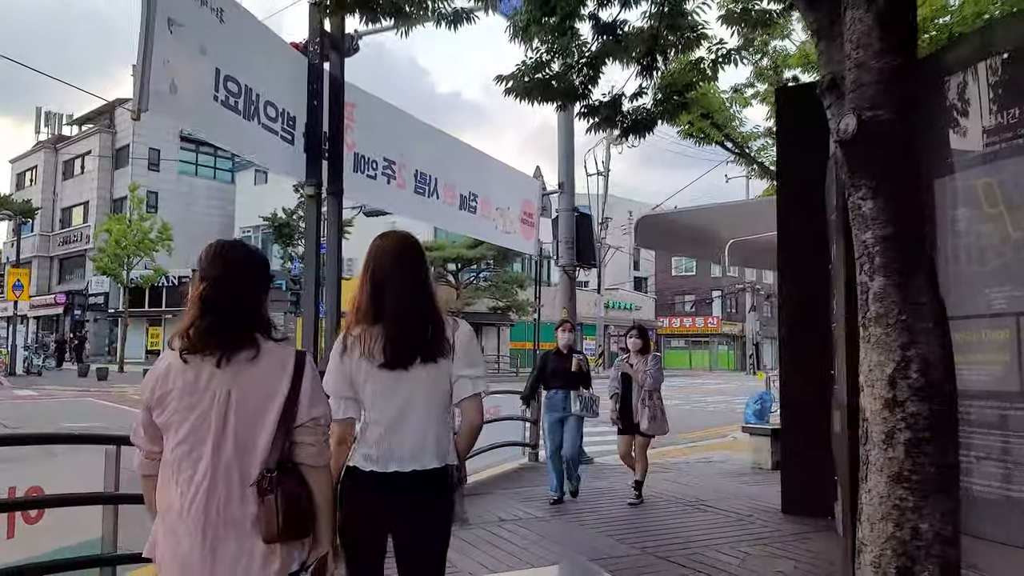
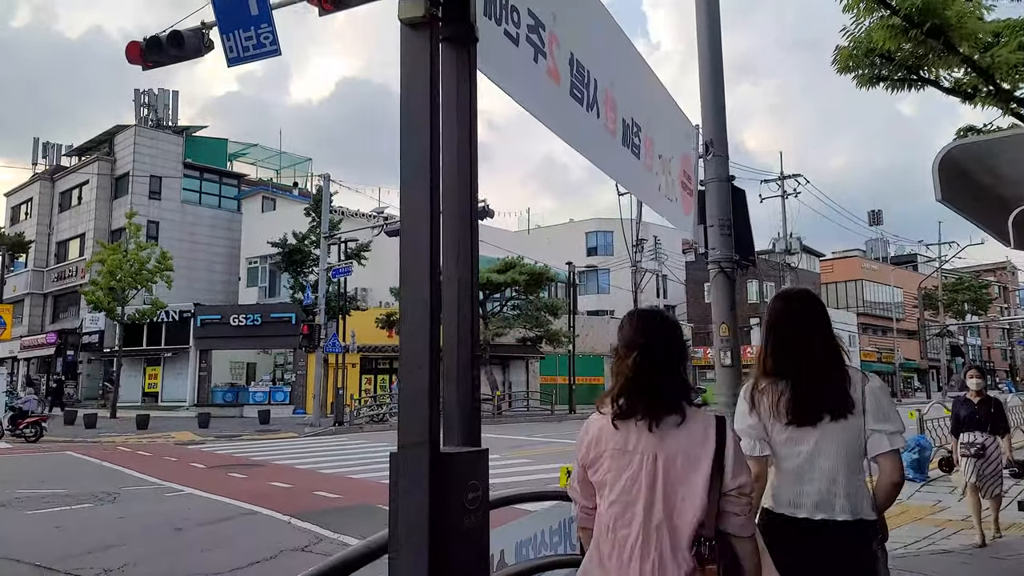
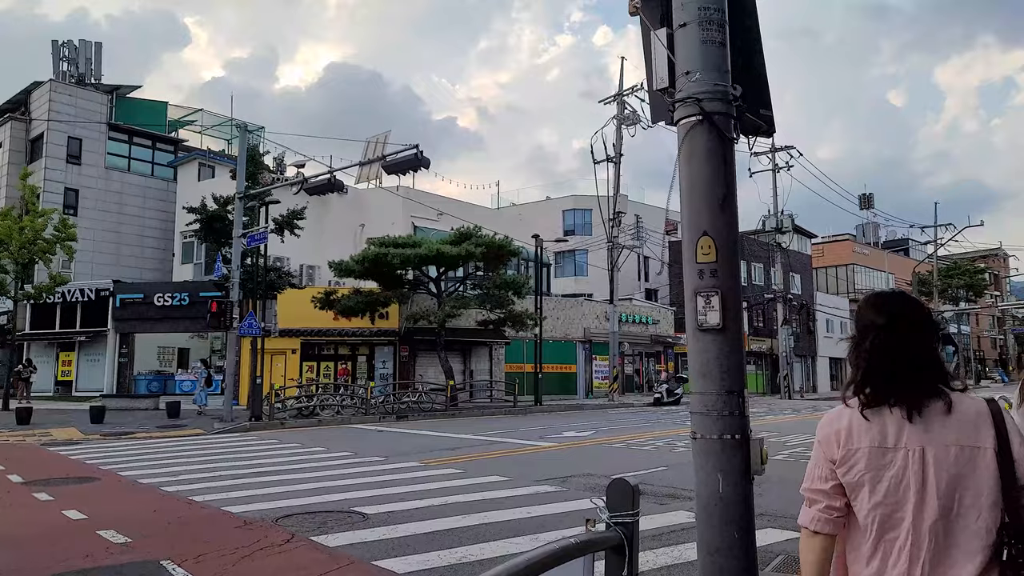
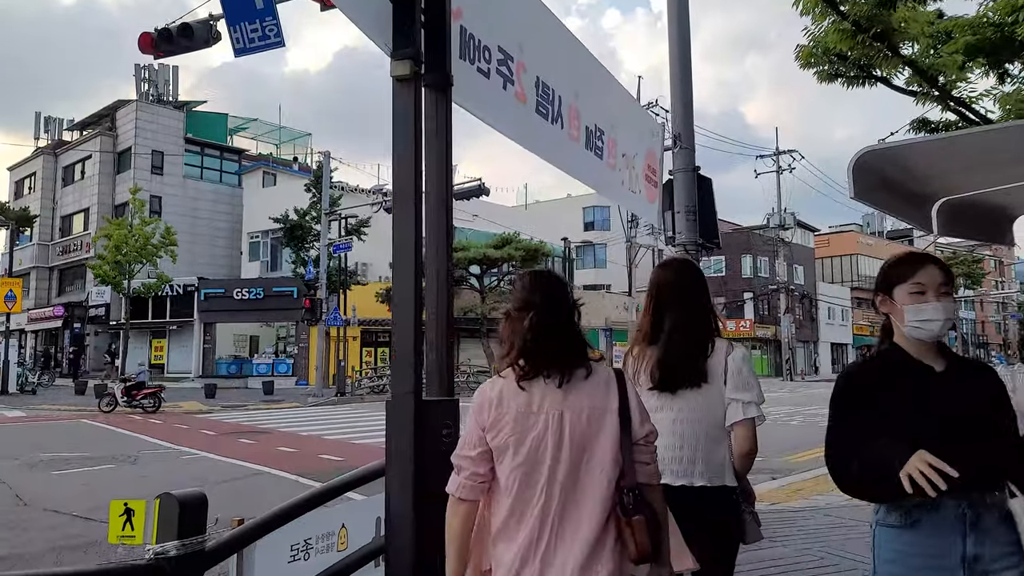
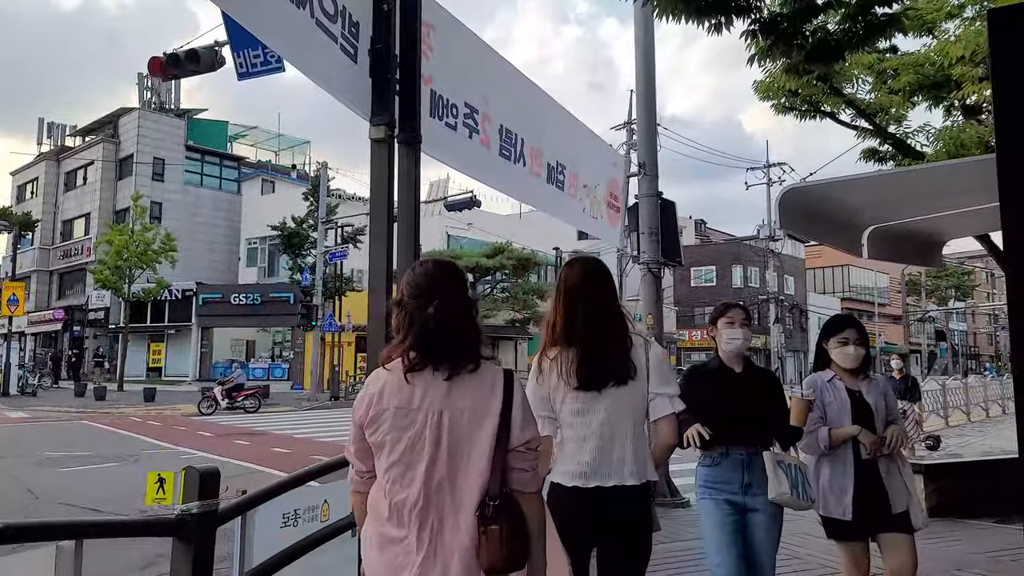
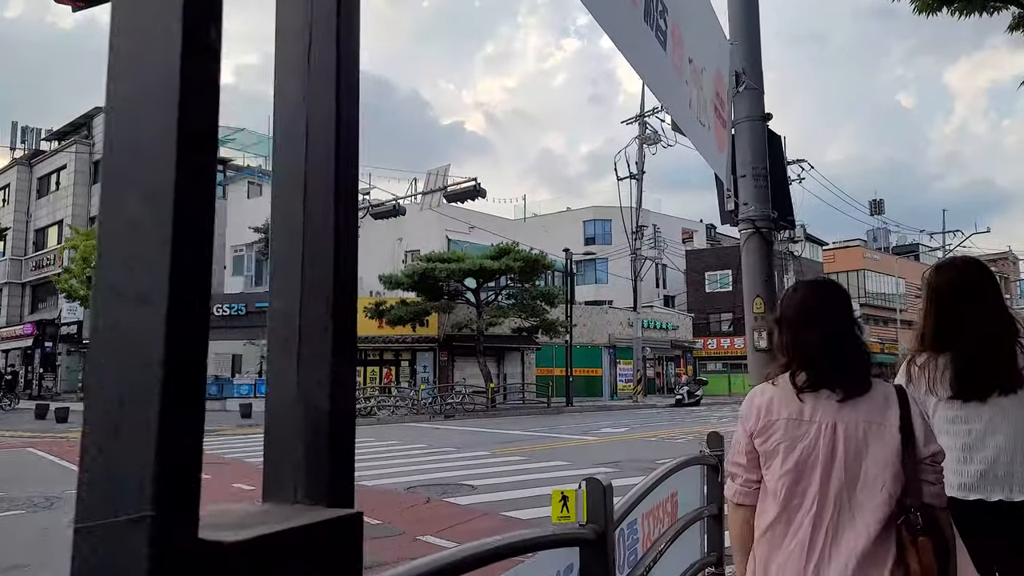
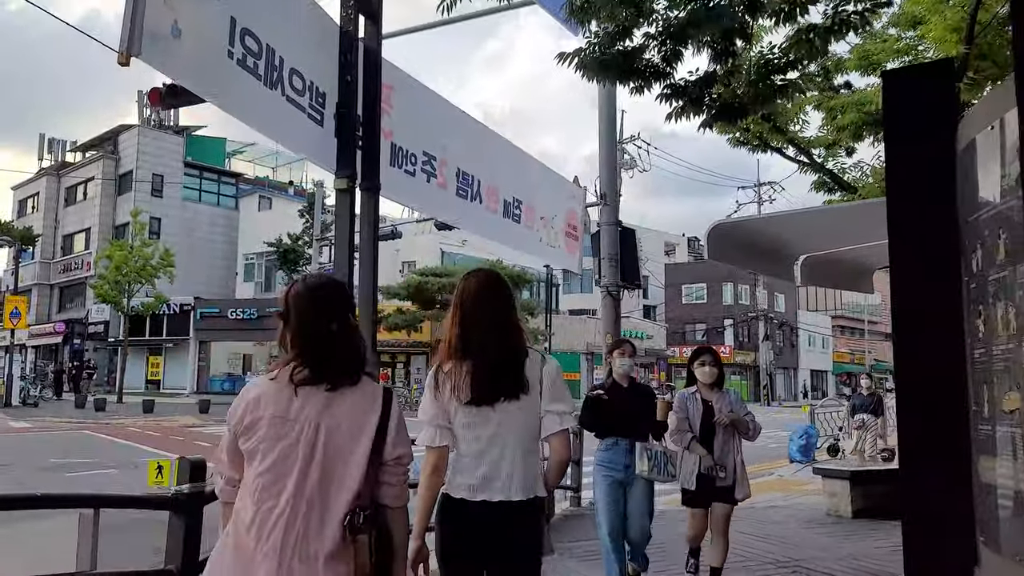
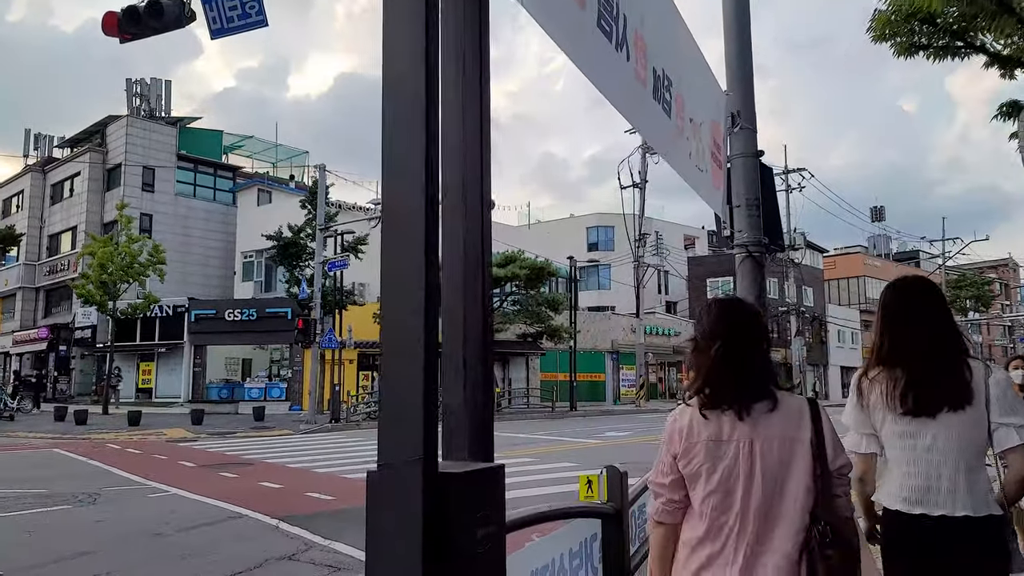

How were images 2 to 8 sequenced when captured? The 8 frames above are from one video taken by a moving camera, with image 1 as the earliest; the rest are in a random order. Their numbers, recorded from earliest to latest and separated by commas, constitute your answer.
7, 5, 4, 2, 8, 6, 3
